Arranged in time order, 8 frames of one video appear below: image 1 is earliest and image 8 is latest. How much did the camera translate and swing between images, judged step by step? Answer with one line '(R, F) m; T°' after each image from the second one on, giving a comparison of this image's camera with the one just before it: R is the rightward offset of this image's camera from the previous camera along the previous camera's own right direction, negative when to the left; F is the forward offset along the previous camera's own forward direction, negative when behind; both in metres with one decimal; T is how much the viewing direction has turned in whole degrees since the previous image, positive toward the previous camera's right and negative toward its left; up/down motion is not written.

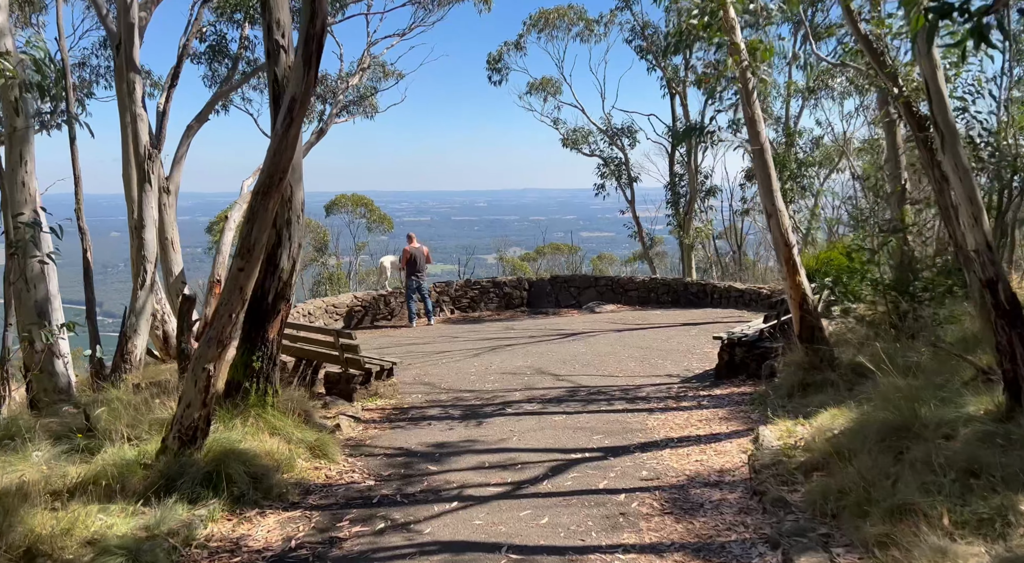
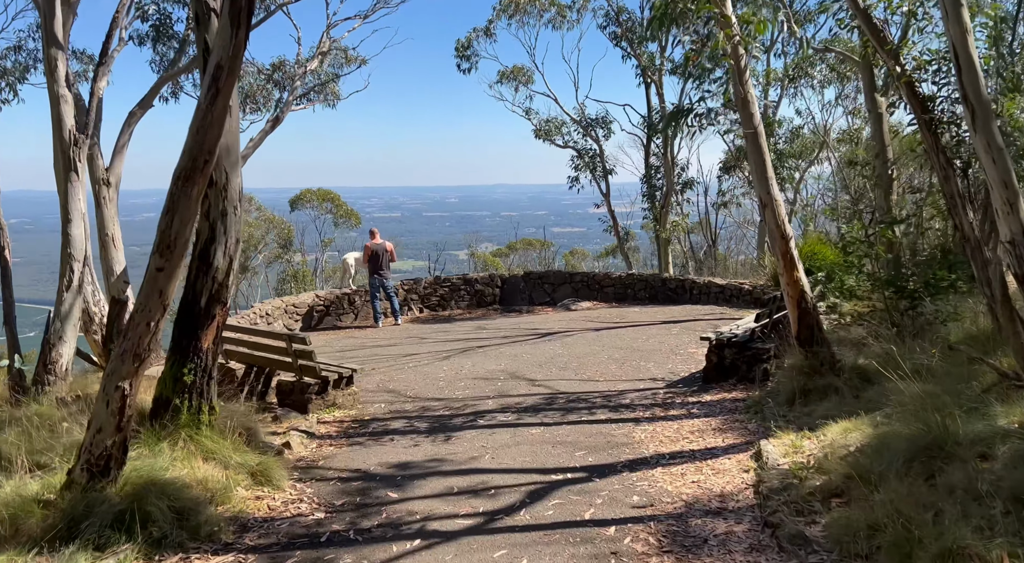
(0.0, +0.6) m; +2°
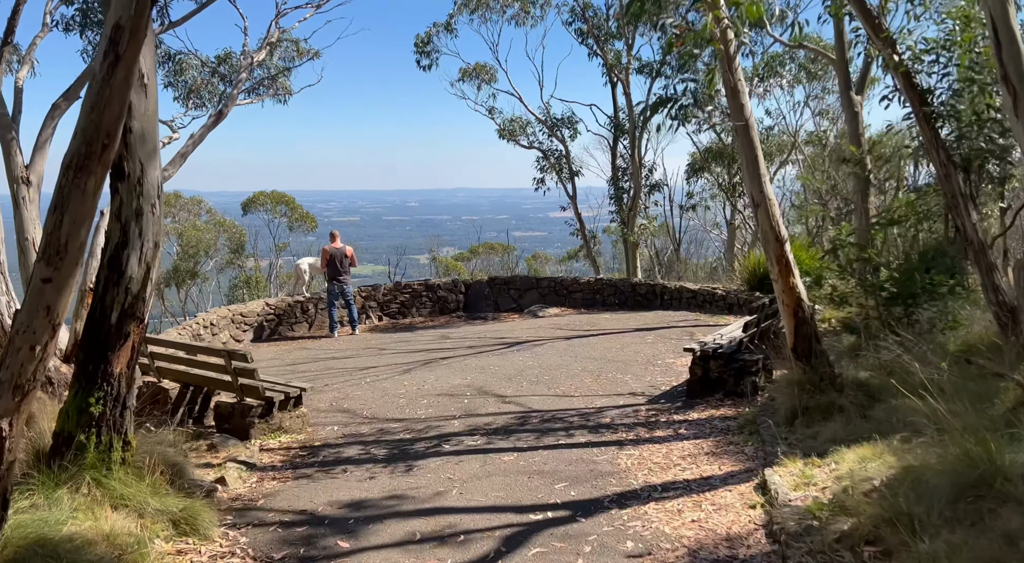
(0.0, +0.6) m; +3°
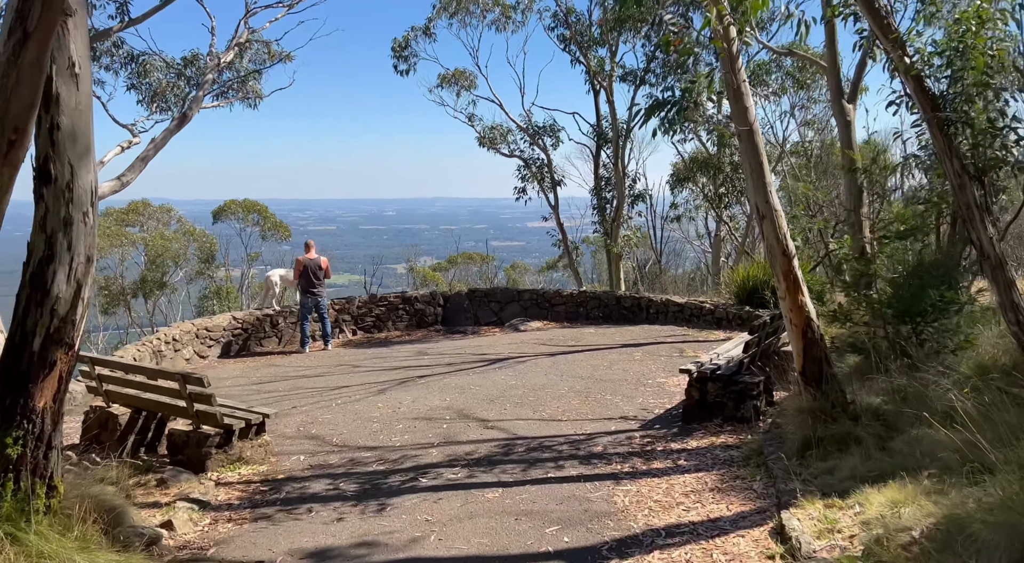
(0.0, +0.5) m; +2°
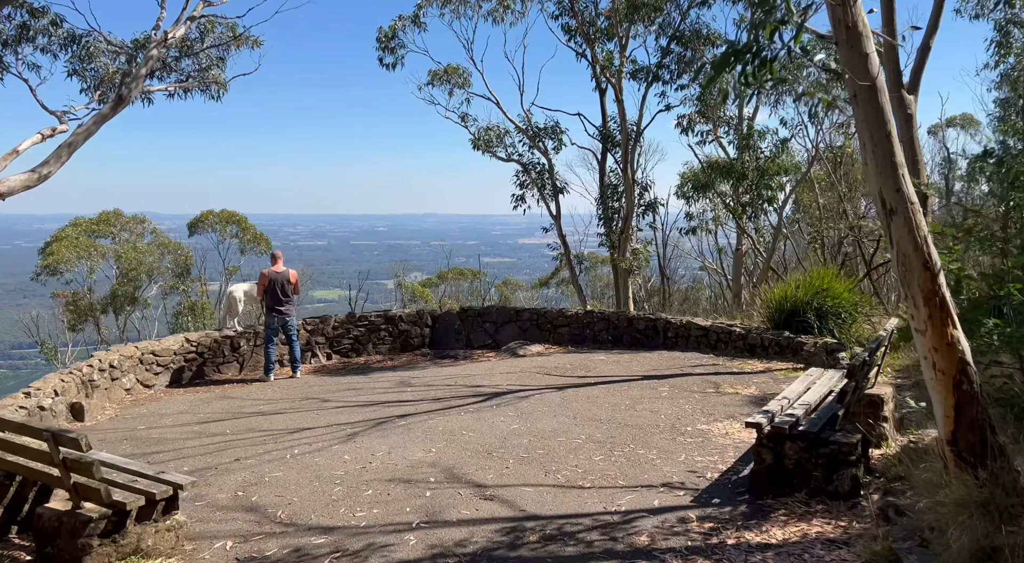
(-0.1, +1.6) m; +1°
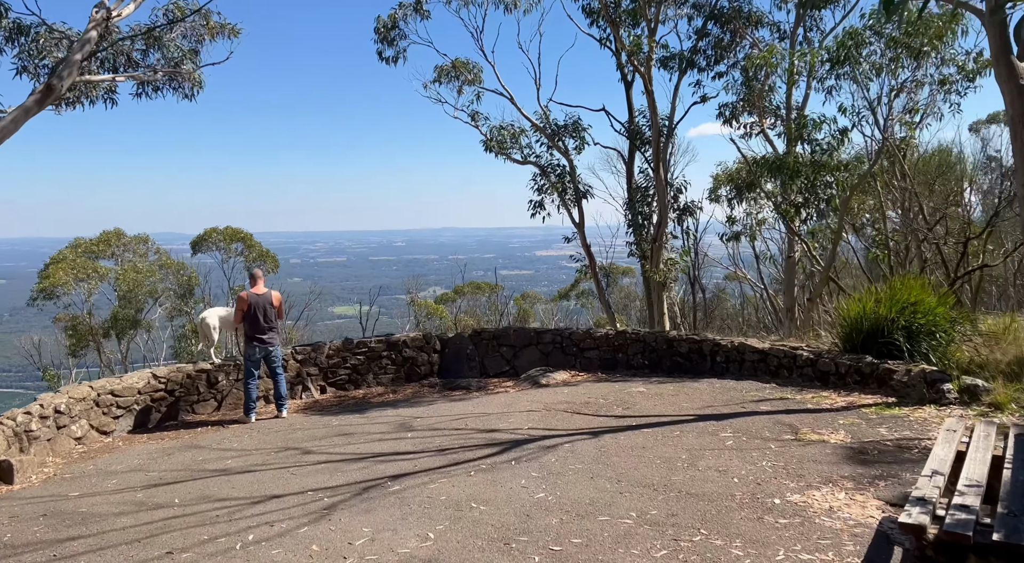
(0.0, +1.5) m; -1°
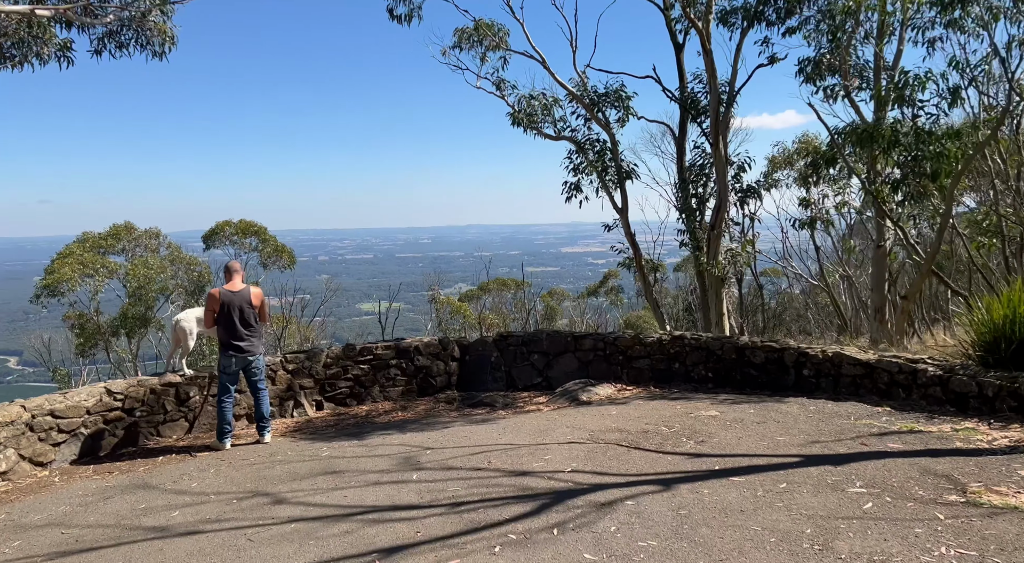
(-0.1, +1.7) m; -2°
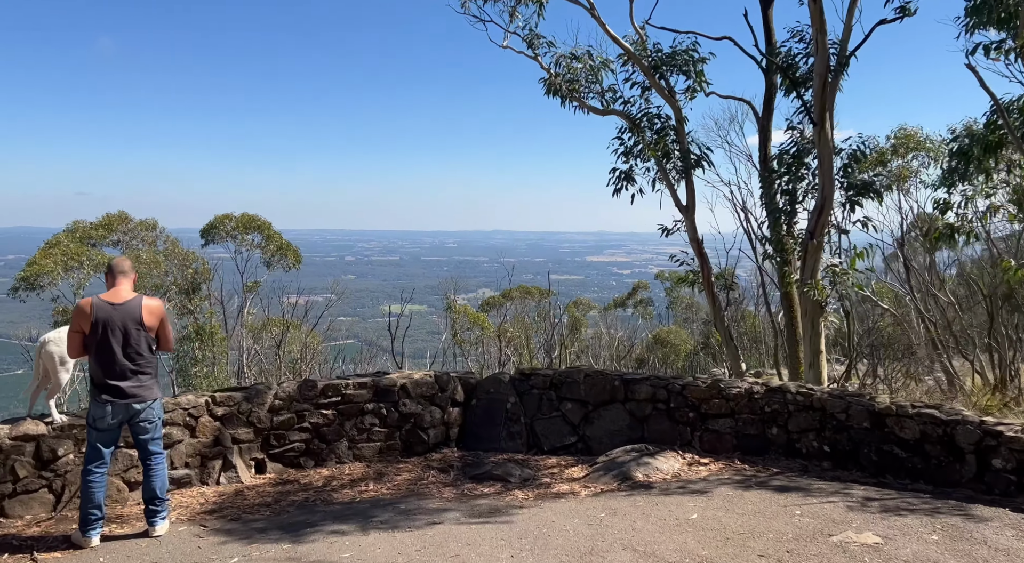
(0.0, +2.5) m; -2°
